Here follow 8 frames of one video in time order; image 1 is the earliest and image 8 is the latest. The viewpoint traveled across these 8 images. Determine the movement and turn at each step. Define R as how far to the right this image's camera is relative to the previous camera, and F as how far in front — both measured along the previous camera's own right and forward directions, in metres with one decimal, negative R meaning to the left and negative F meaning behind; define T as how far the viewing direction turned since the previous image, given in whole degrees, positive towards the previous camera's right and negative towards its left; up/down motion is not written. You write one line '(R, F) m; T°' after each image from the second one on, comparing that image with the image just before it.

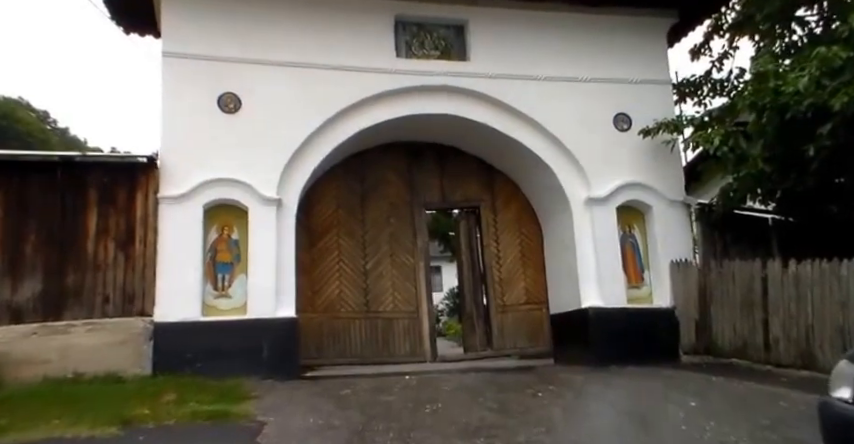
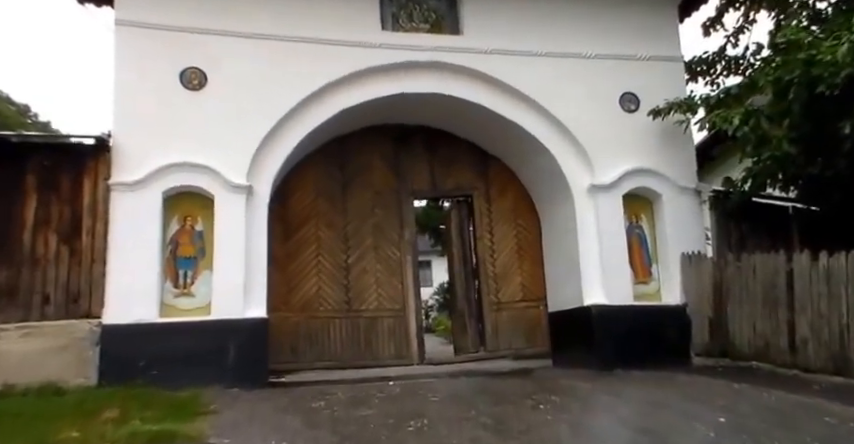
(+0.1, +0.8) m; +1°
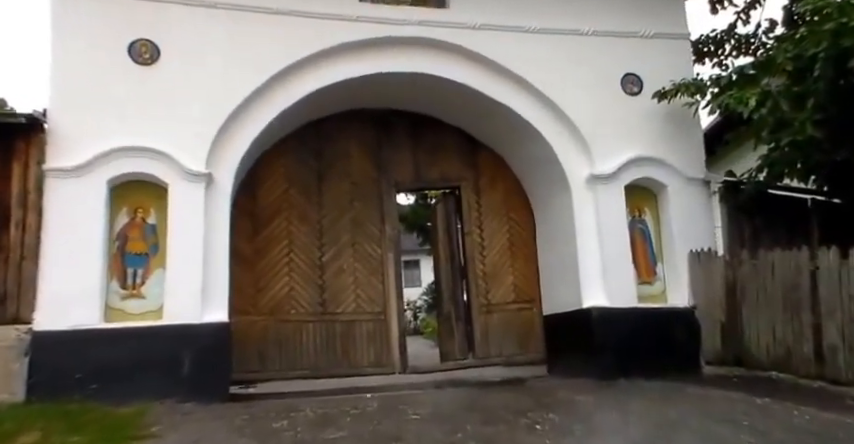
(+0.1, +0.7) m; +1°
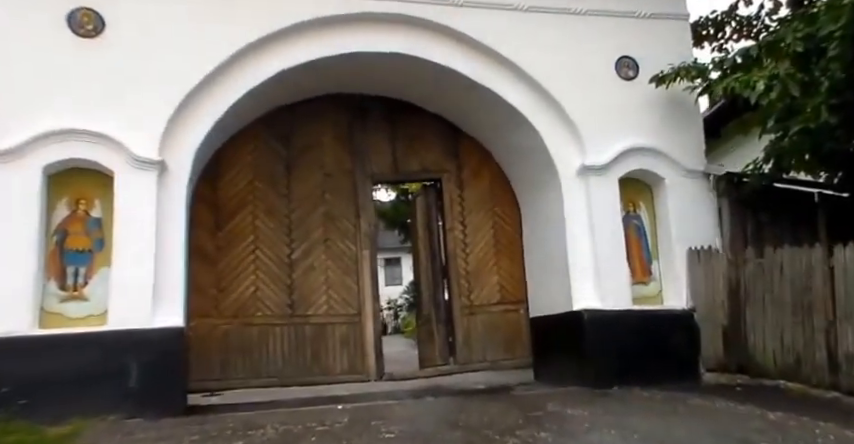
(0.0, +0.6) m; +2°
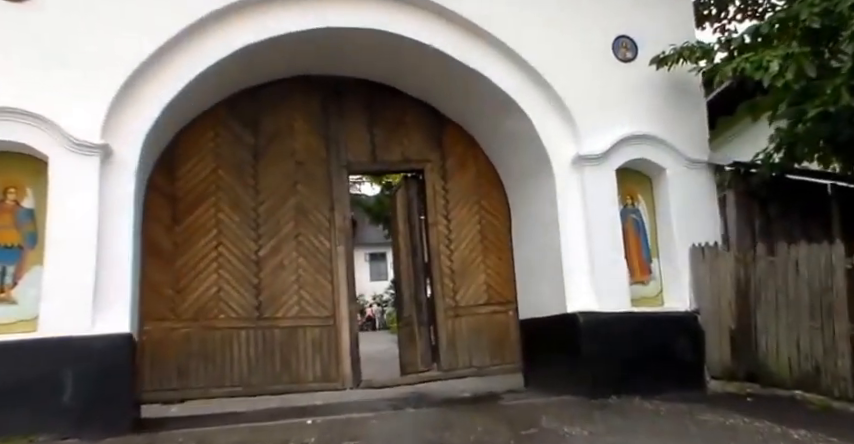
(+0.1, +0.6) m; +1°
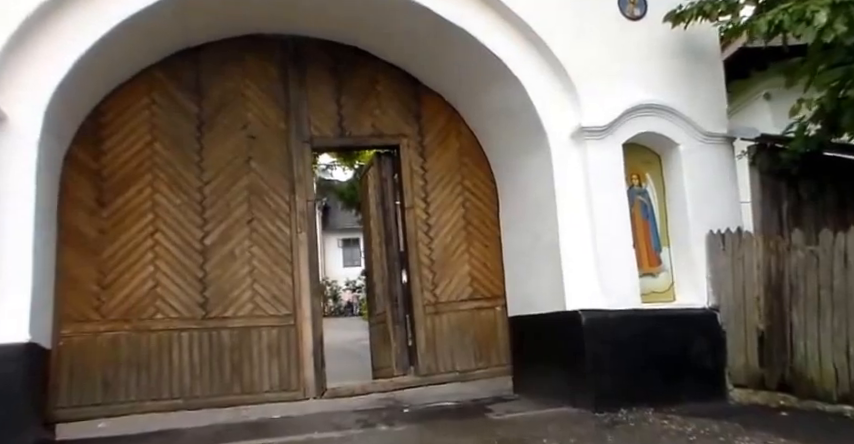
(0.0, +0.9) m; +2°
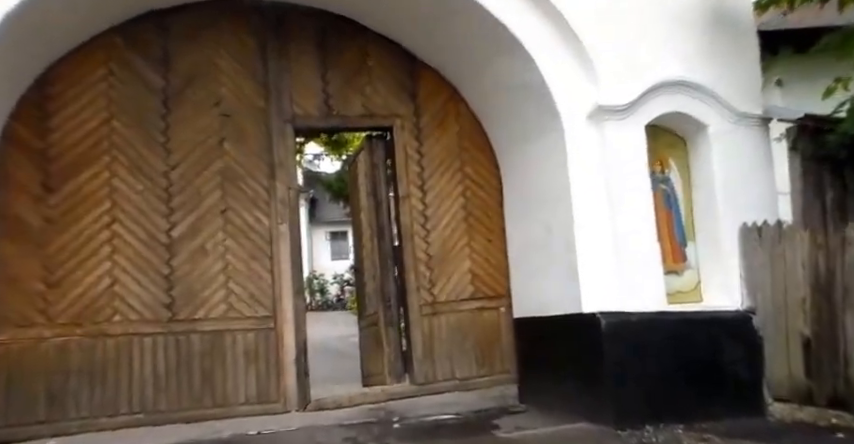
(-0.1, +0.6) m; +1°
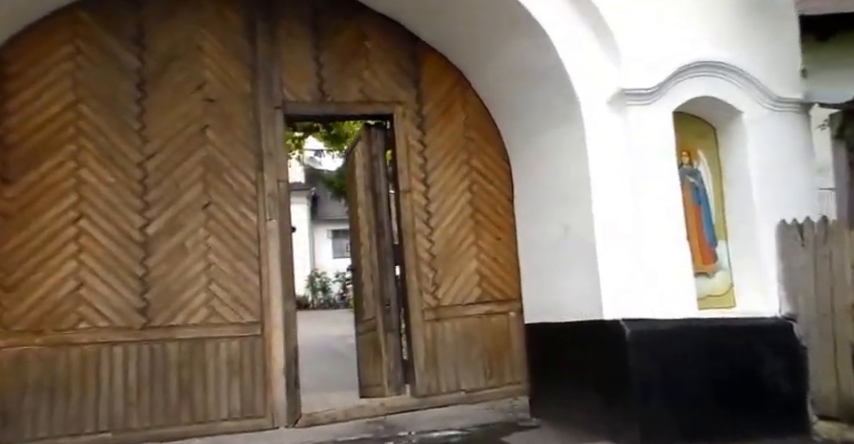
(0.0, +0.5) m; 0°
